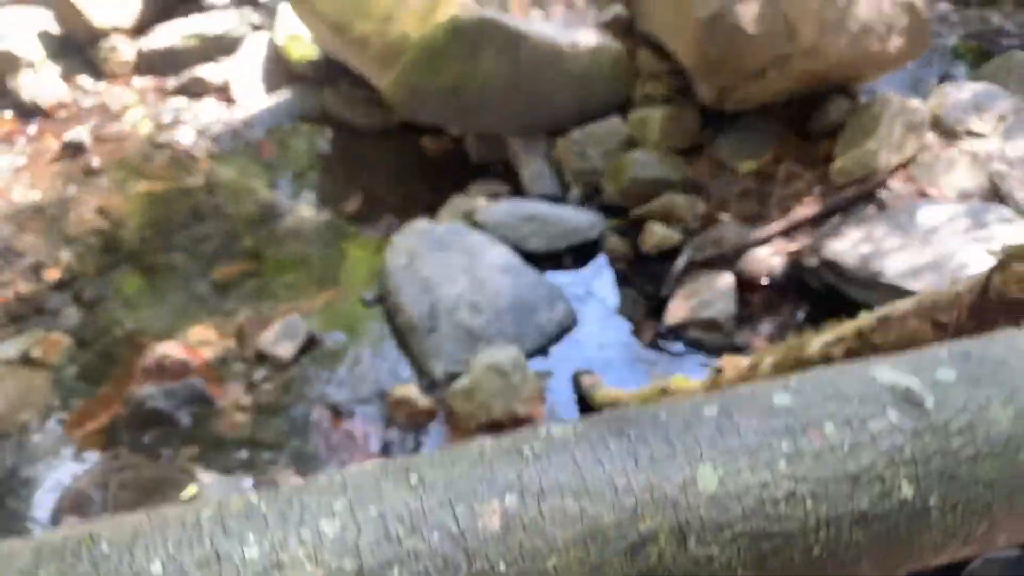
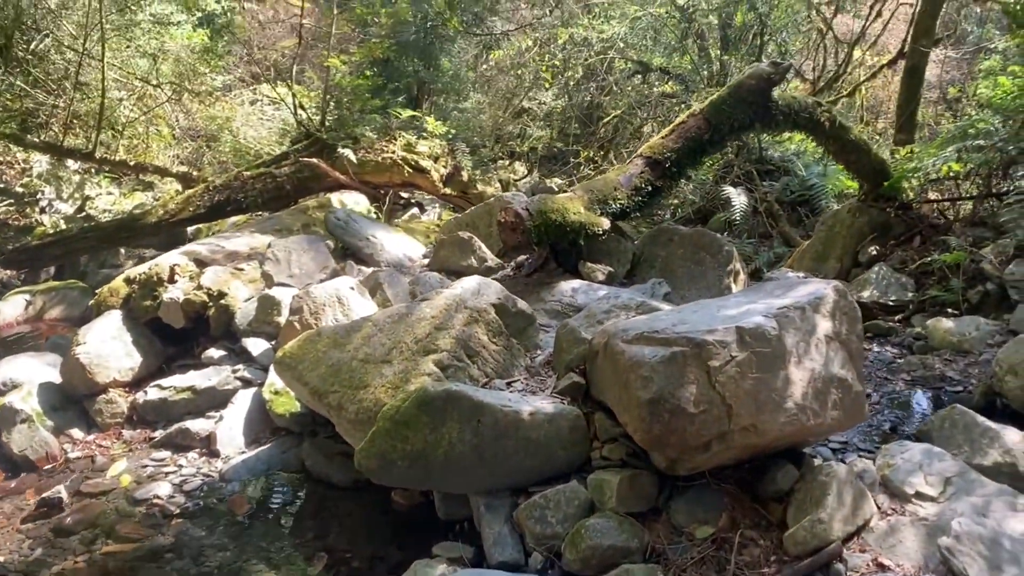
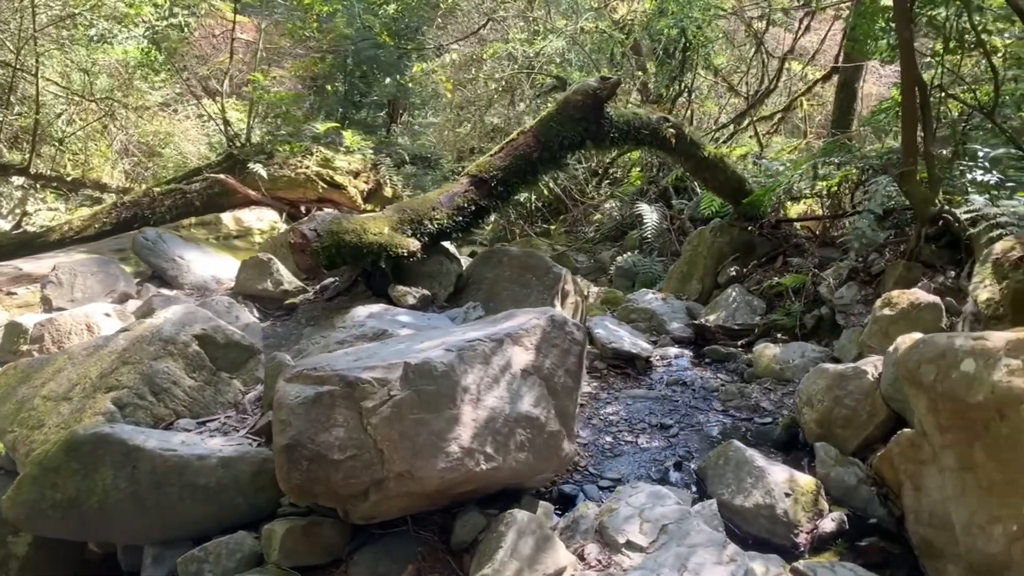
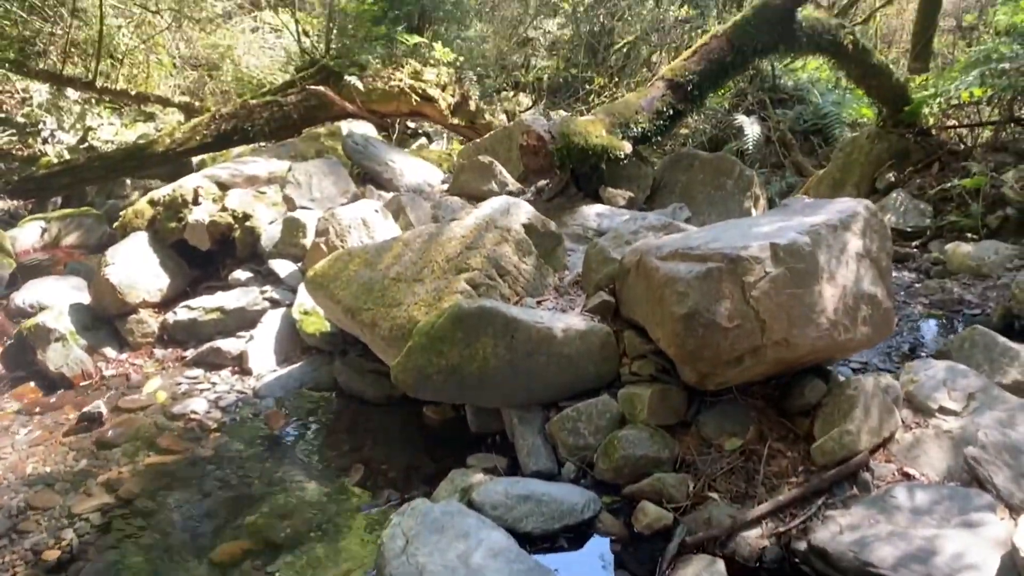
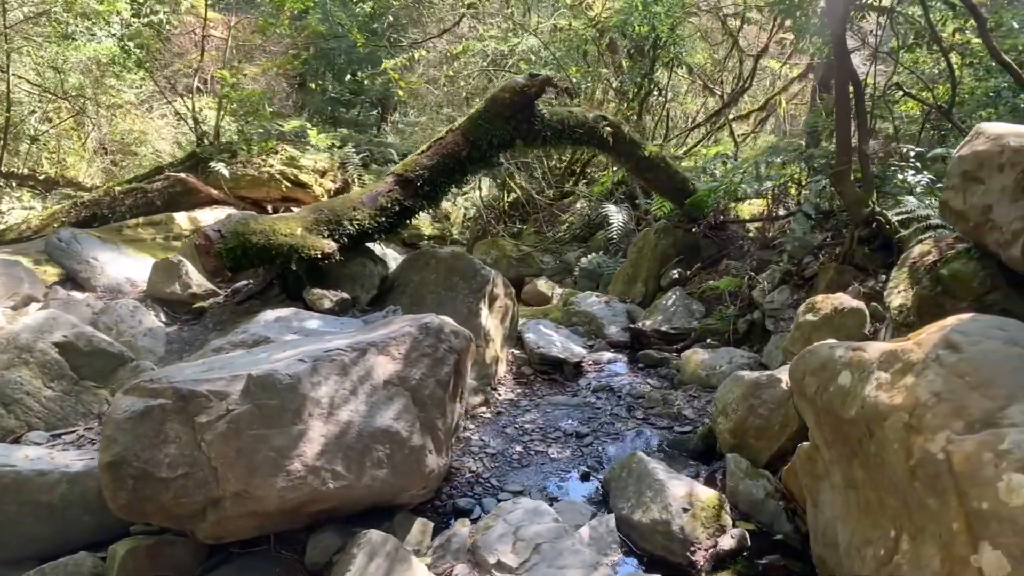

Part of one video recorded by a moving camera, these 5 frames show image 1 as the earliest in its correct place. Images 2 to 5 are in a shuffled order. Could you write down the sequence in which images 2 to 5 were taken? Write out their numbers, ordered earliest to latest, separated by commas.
4, 2, 3, 5
